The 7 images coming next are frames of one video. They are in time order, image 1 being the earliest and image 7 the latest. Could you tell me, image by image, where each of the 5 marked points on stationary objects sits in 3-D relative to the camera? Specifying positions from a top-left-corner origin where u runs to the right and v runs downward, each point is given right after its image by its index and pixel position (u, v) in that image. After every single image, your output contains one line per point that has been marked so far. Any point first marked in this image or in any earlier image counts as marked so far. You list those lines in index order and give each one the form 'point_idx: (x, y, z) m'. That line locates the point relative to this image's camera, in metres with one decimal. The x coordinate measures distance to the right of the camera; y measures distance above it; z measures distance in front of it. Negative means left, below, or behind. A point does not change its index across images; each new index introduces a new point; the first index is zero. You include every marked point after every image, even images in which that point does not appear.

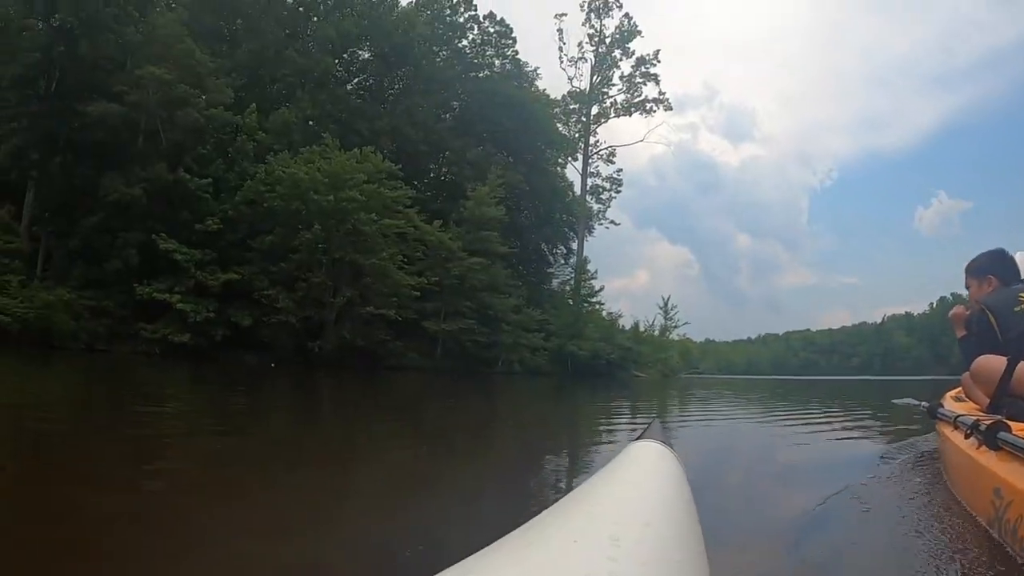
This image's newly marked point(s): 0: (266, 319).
0: (-6.5, -0.8, +19.7) m
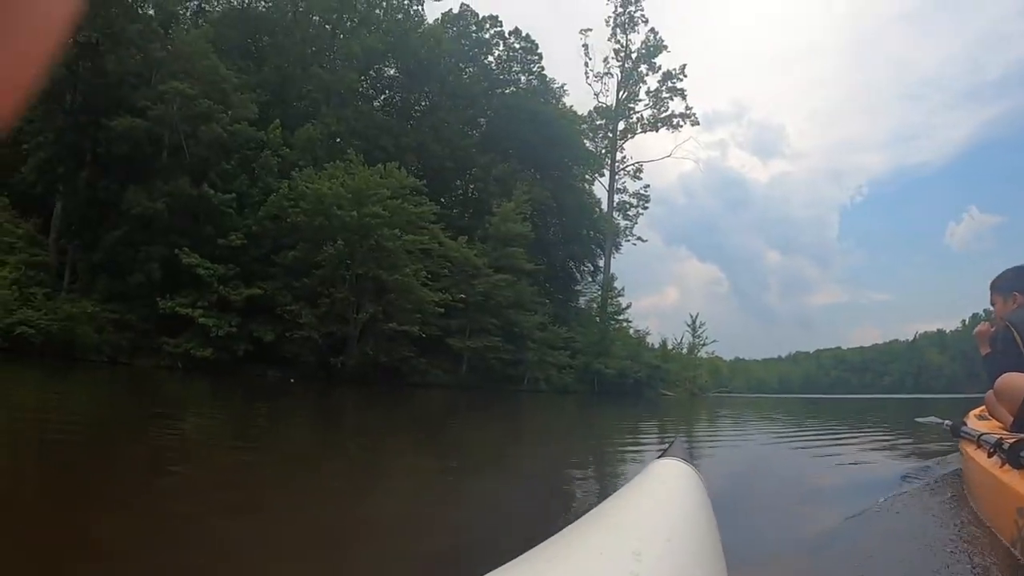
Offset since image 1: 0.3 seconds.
0: (-5.9, -1.2, +19.7) m
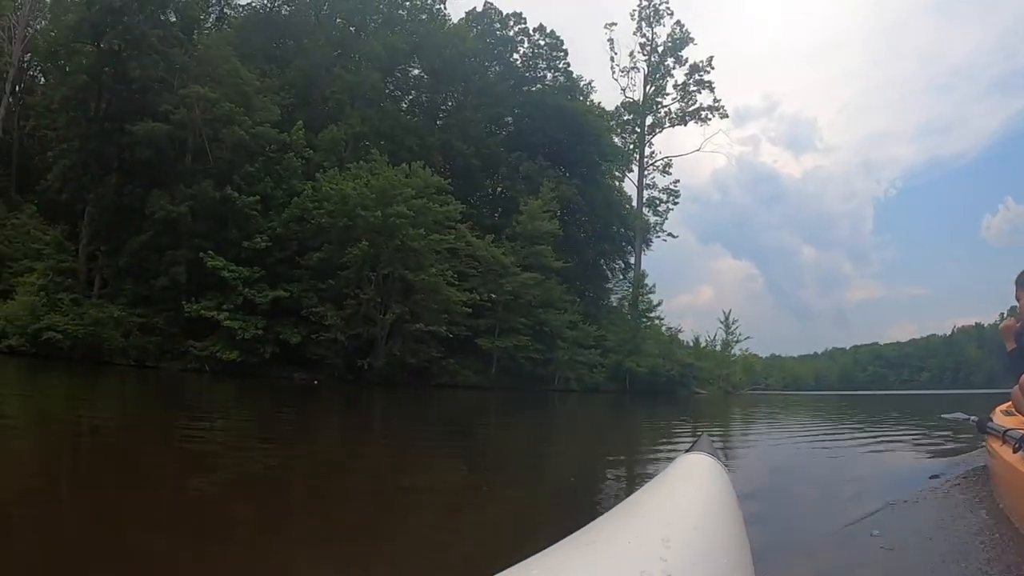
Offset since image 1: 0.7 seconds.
0: (-5.2, -1.2, +19.7) m
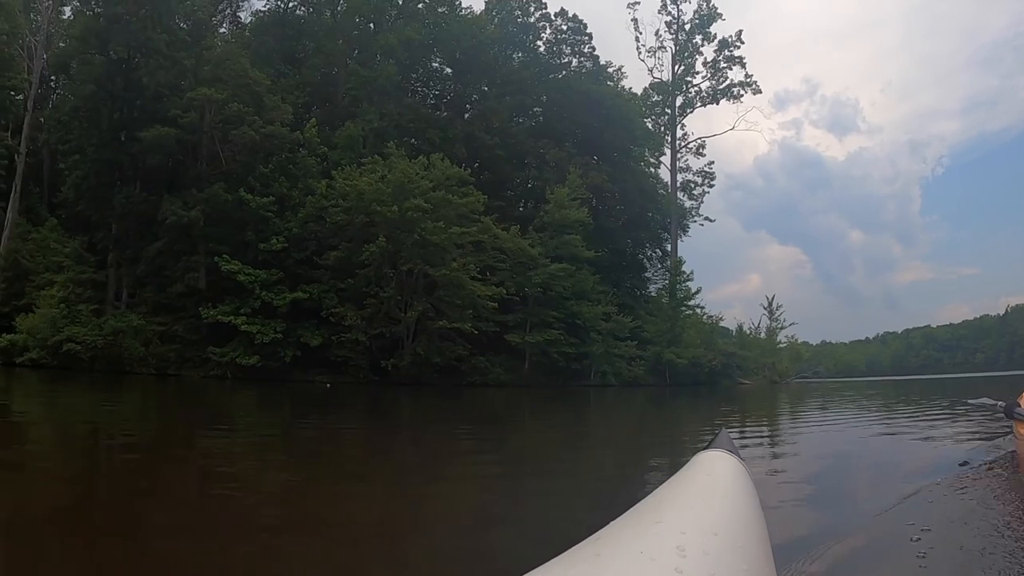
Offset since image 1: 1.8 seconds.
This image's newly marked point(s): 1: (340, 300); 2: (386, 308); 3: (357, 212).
0: (-4.4, -1.3, +19.4) m
1: (-4.6, -0.3, +20.0) m
2: (-3.3, -0.5, +19.5) m
3: (-3.8, +1.9, +19.1) m
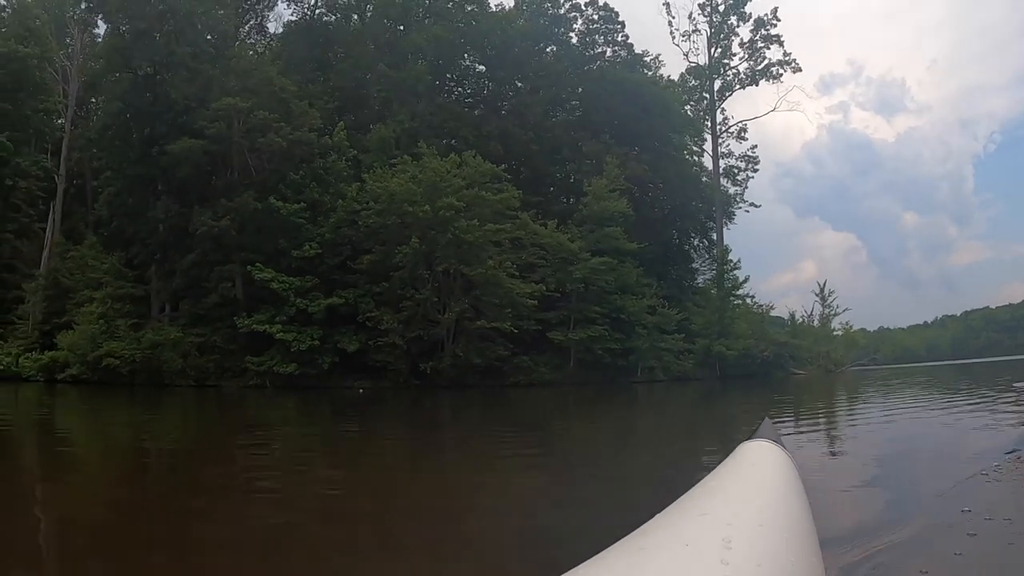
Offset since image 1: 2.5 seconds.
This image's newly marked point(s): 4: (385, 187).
0: (-3.4, -1.4, +19.2) m
1: (-3.5, -0.4, +19.8) m
2: (-2.3, -0.5, +19.2) m
3: (-2.9, +1.8, +18.9) m
4: (-3.1, +2.5, +19.0) m
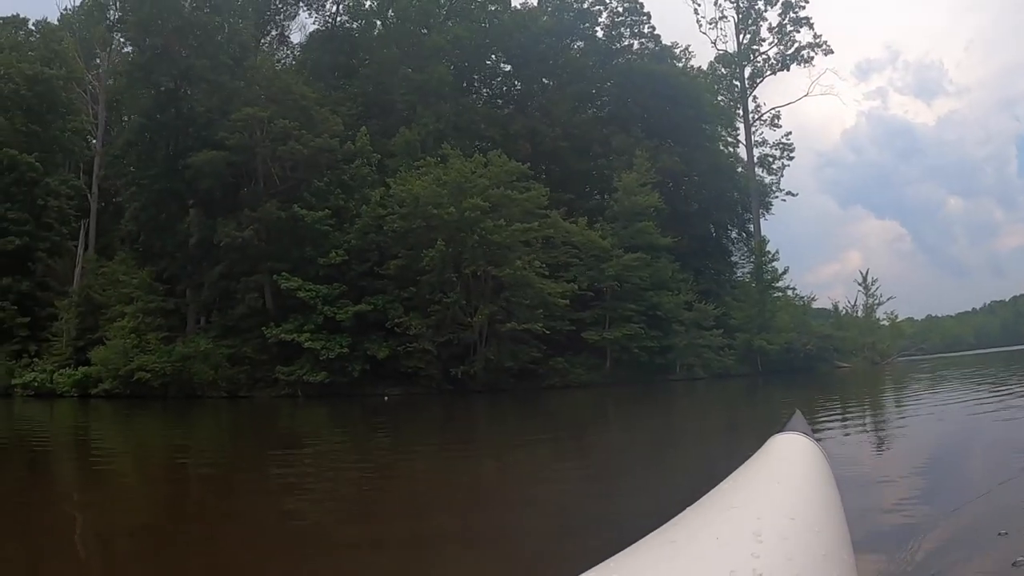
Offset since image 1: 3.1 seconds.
0: (-2.5, -1.5, +19.0) m
1: (-2.7, -0.5, +19.6) m
2: (-1.5, -0.6, +19.0) m
3: (-2.2, +1.7, +18.7) m
4: (-2.4, +2.4, +18.8) m
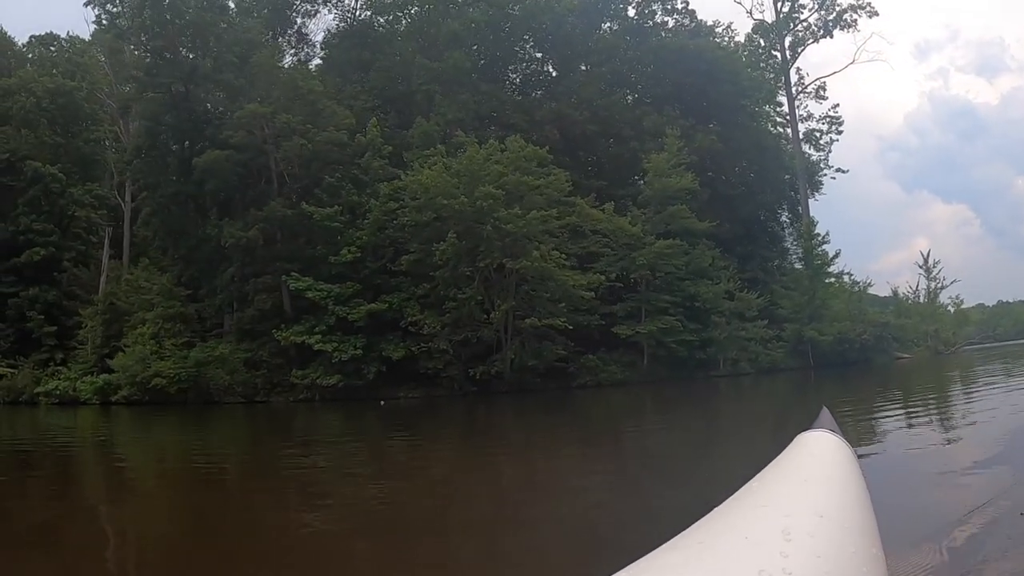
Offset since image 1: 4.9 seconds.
0: (-1.7, -1.4, +18.6) m
1: (-1.9, -0.5, +19.2) m
2: (-0.8, -0.6, +18.5) m
3: (-1.5, +1.7, +18.3) m
4: (-1.8, +2.4, +18.4) m
